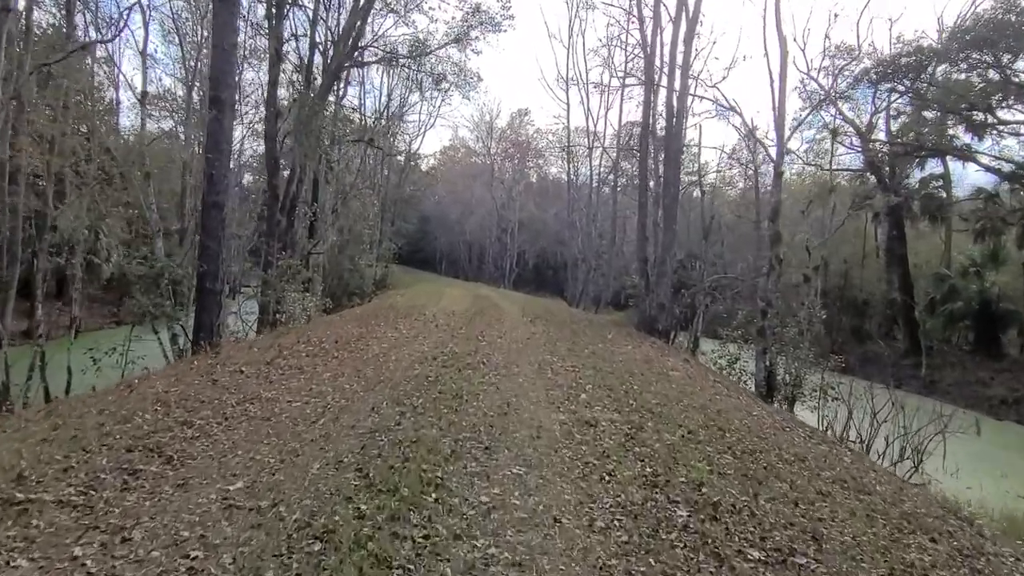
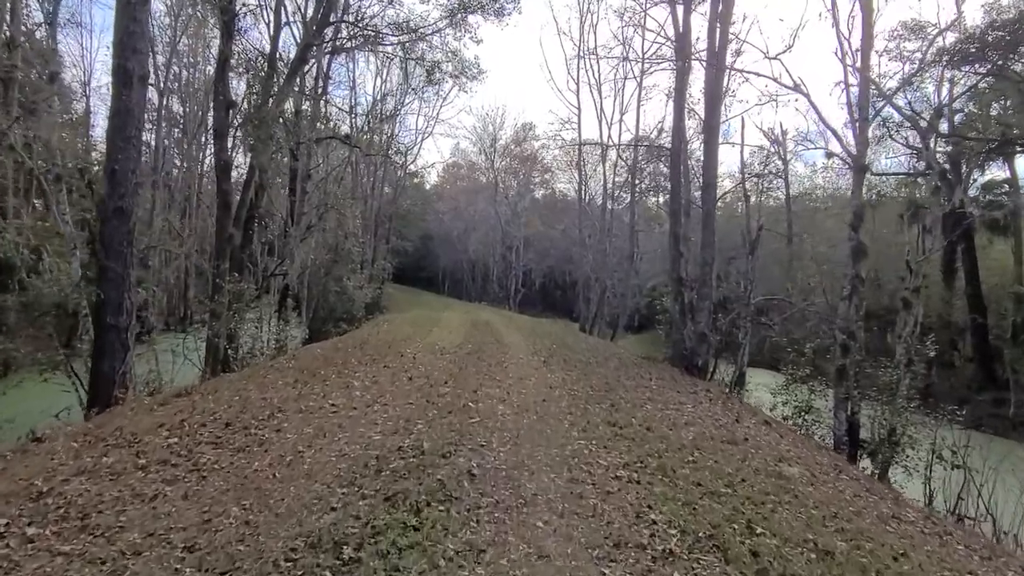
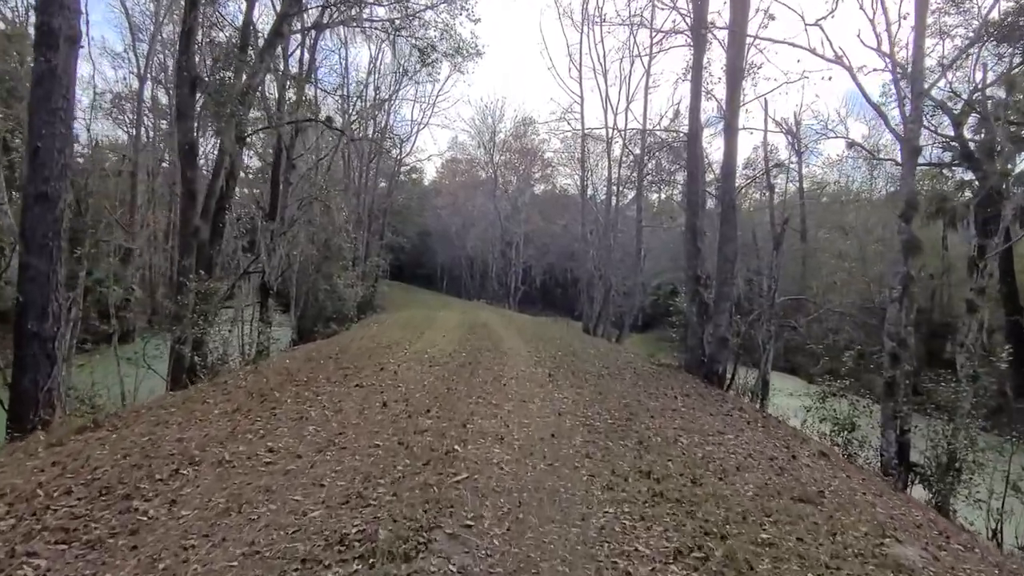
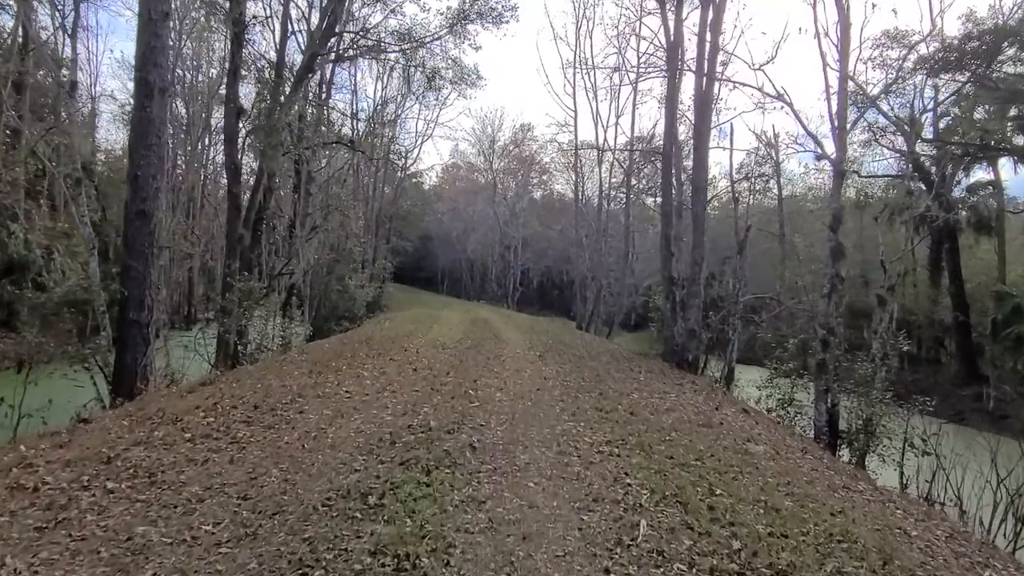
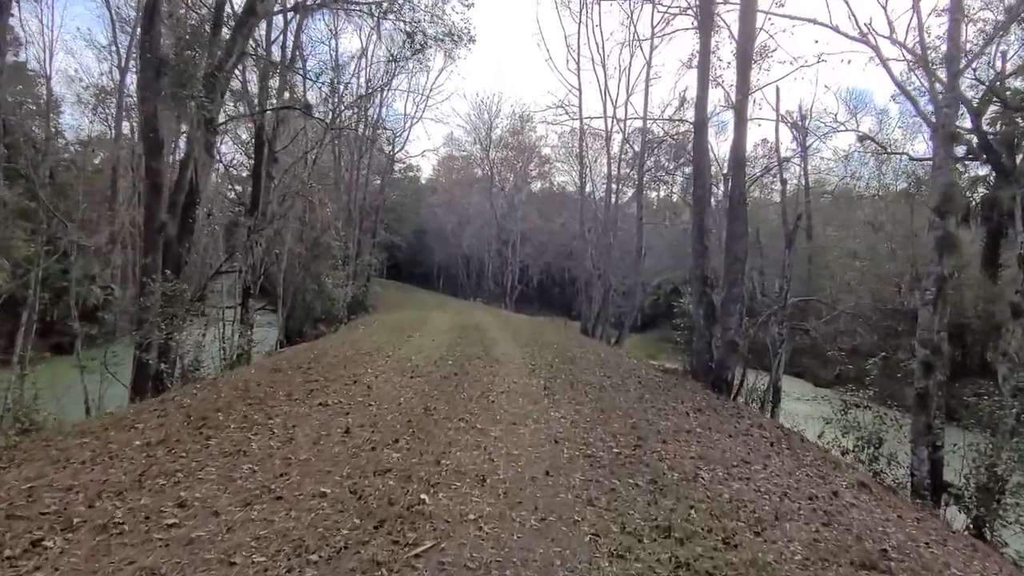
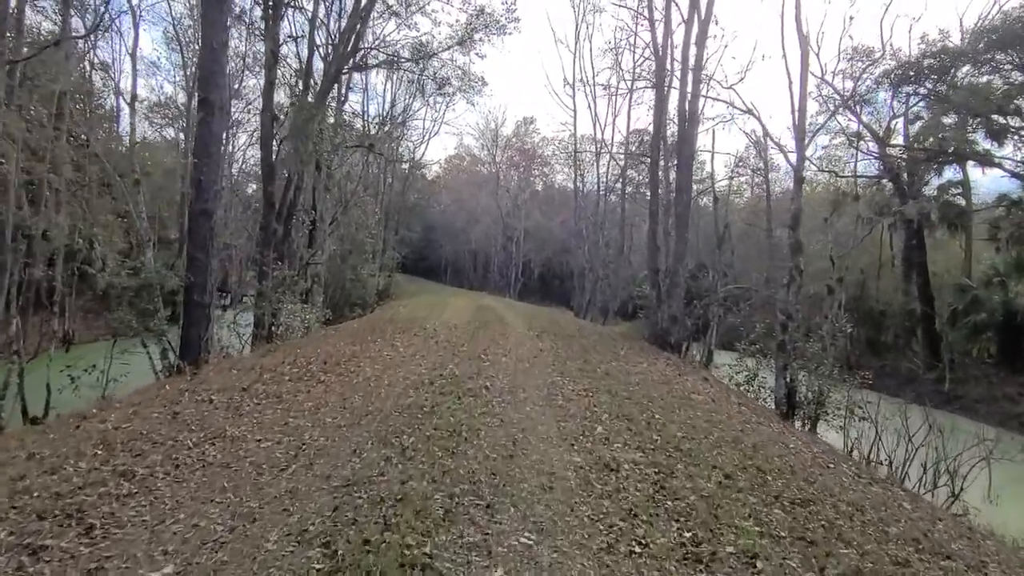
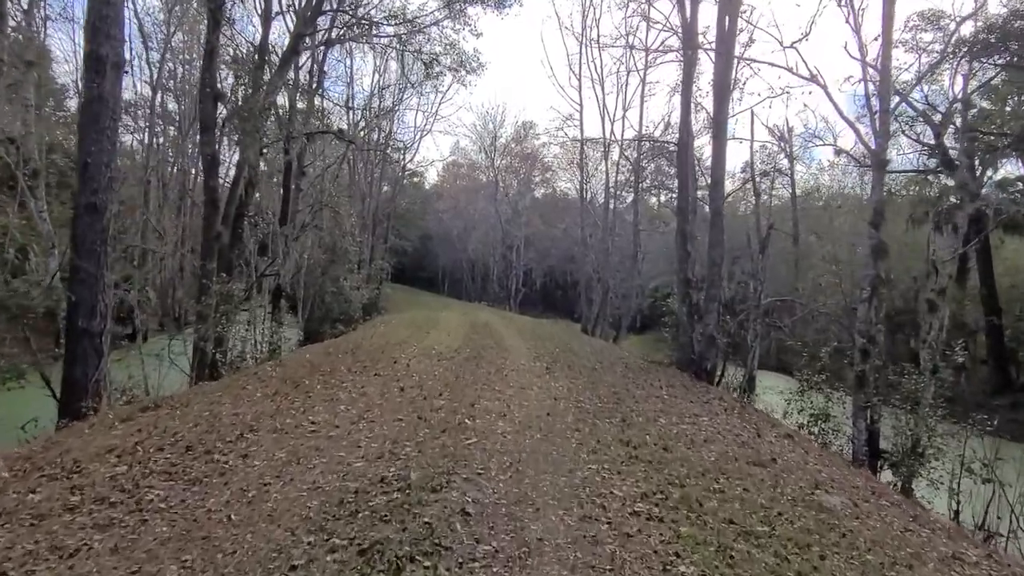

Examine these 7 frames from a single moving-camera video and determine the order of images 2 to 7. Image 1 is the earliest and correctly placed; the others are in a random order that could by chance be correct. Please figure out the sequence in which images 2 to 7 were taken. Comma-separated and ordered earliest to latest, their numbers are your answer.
6, 4, 2, 7, 3, 5
